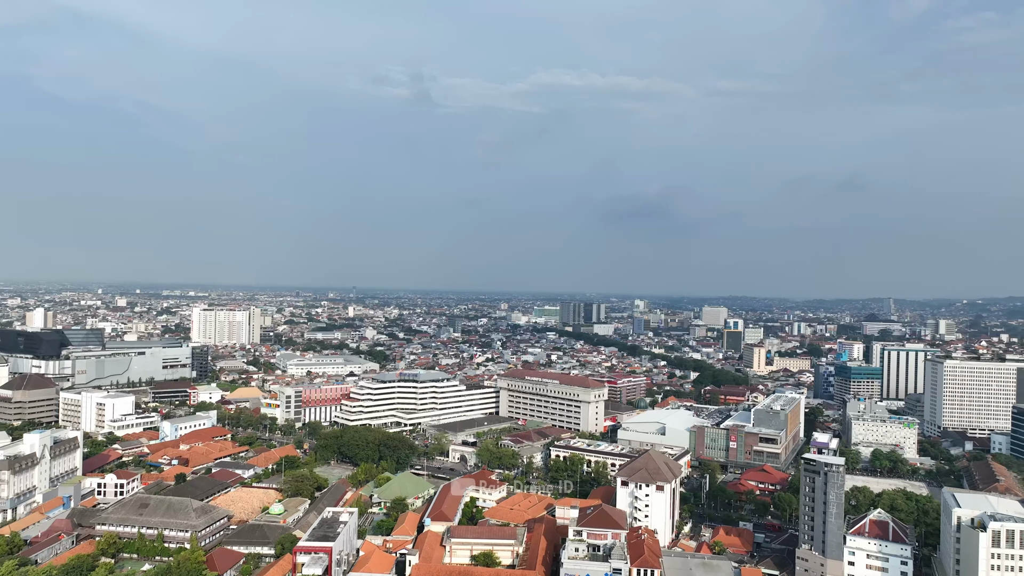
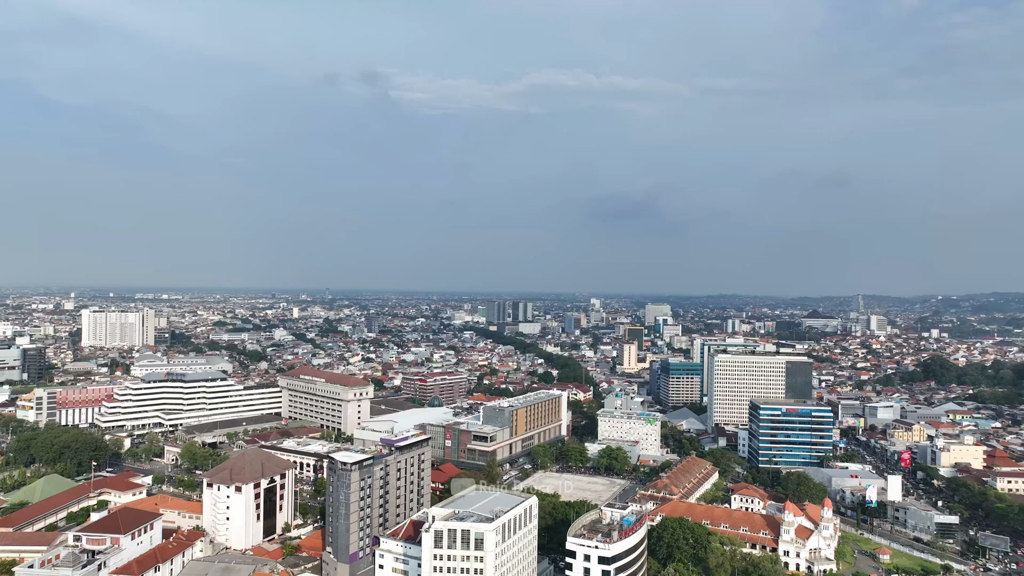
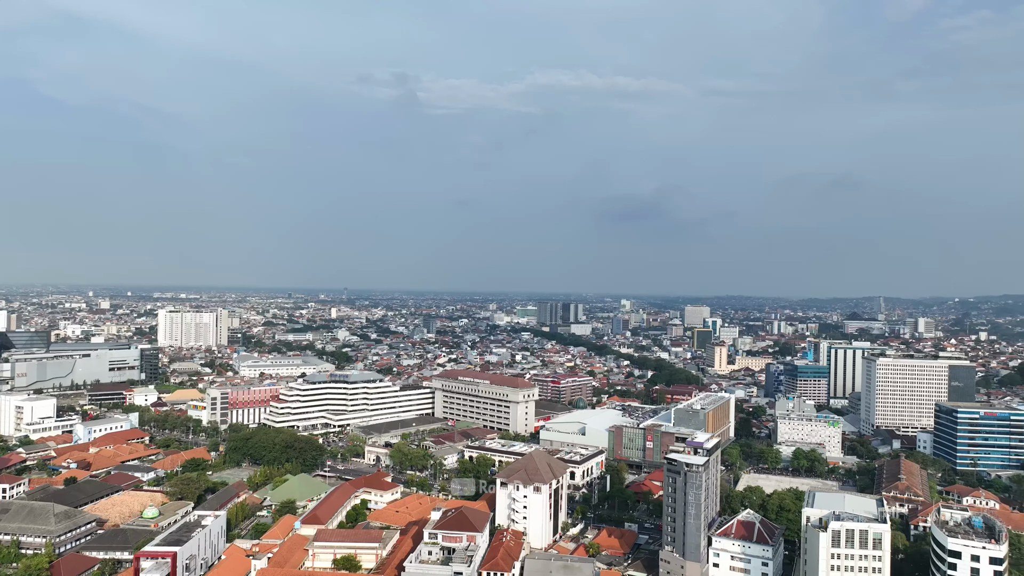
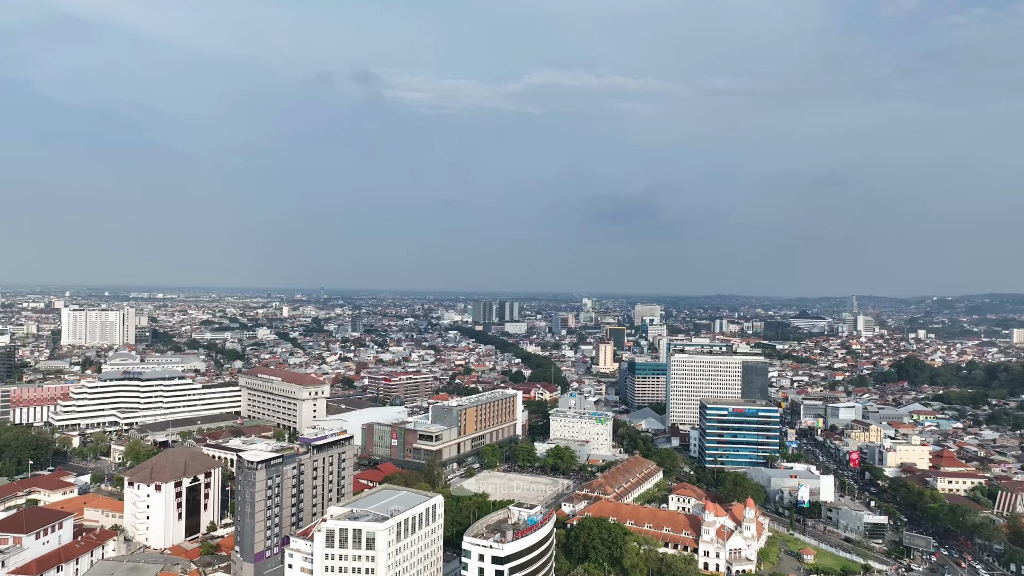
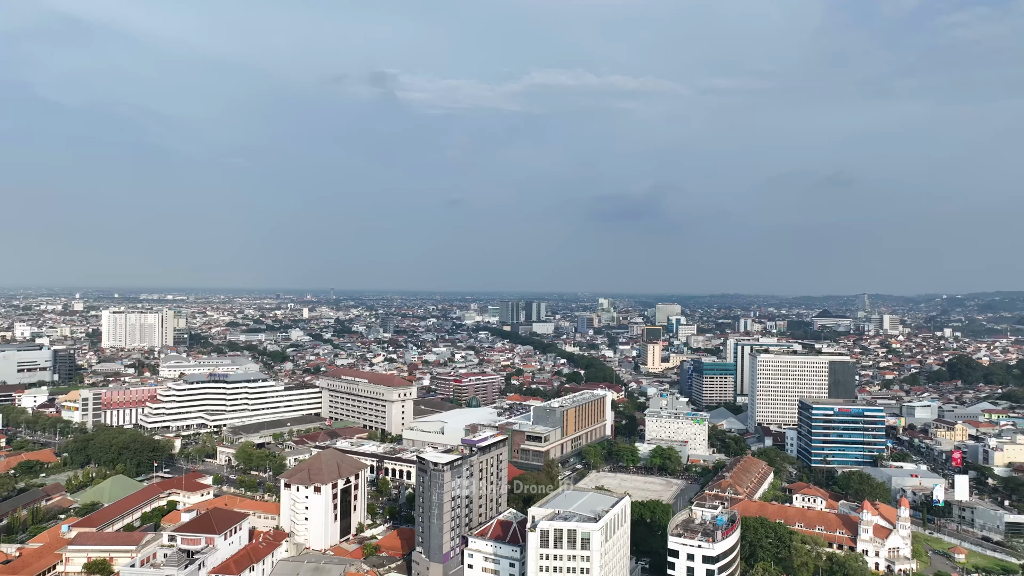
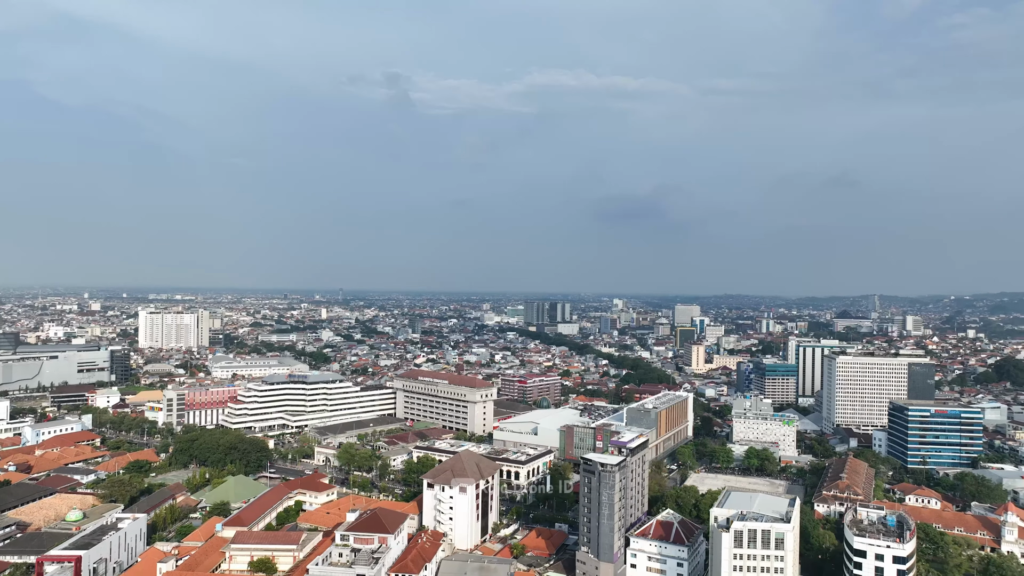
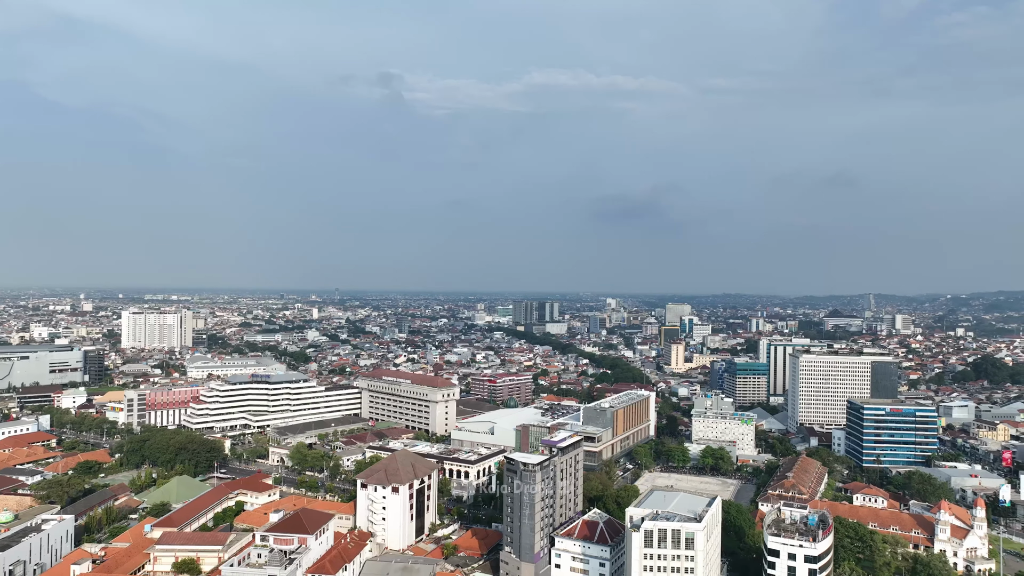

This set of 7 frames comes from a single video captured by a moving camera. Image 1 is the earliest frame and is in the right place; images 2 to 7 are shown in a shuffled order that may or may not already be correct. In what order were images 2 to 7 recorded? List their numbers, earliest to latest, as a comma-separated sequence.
3, 6, 7, 5, 2, 4
